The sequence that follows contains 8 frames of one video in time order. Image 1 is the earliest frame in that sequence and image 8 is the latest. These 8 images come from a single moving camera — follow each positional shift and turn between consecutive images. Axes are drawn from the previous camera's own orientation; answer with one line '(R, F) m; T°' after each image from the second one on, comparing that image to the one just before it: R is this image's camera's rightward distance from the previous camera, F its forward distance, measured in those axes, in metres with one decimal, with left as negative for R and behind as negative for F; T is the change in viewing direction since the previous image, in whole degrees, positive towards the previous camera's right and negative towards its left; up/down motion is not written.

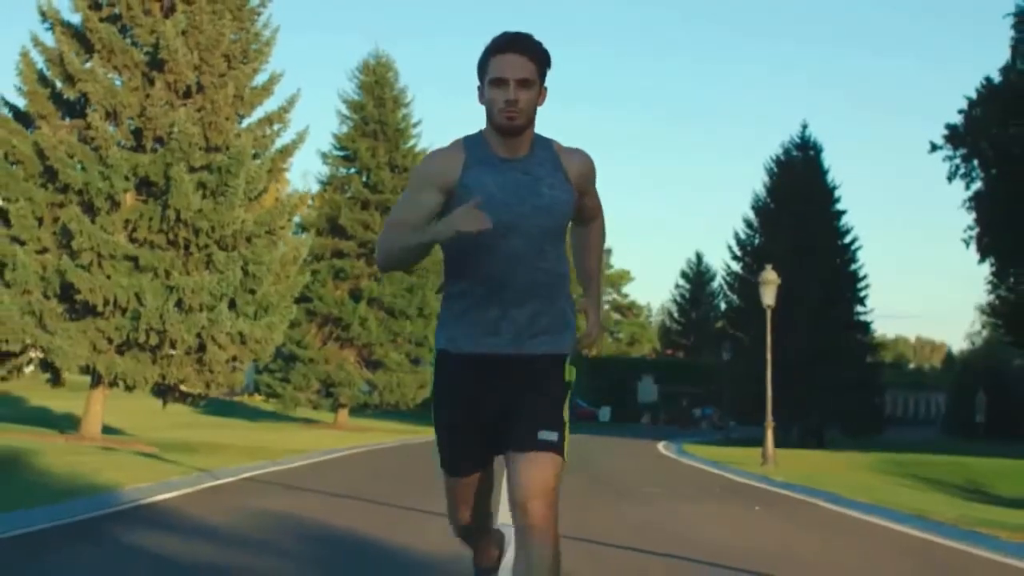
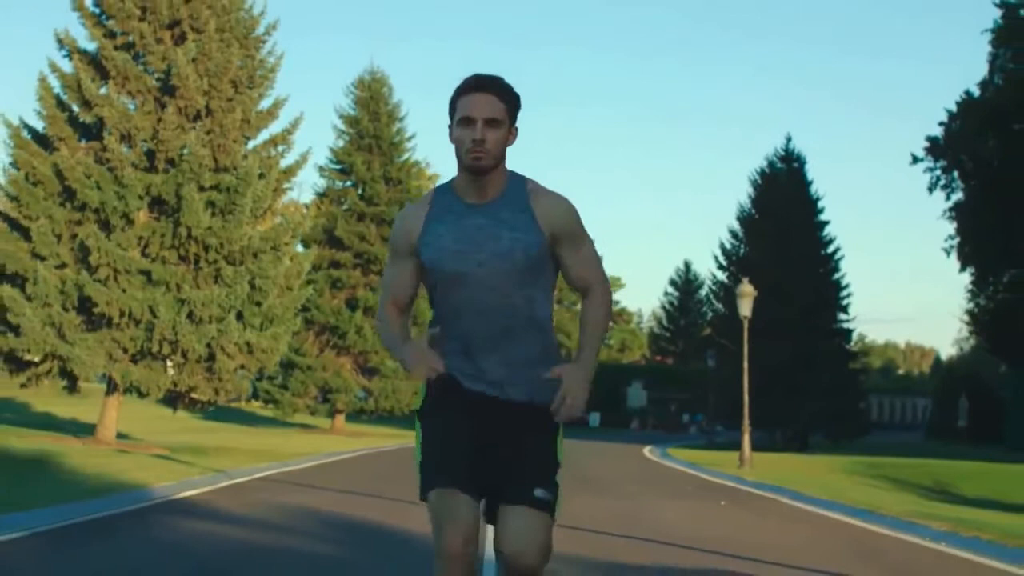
(0.0, -1.7) m; 0°
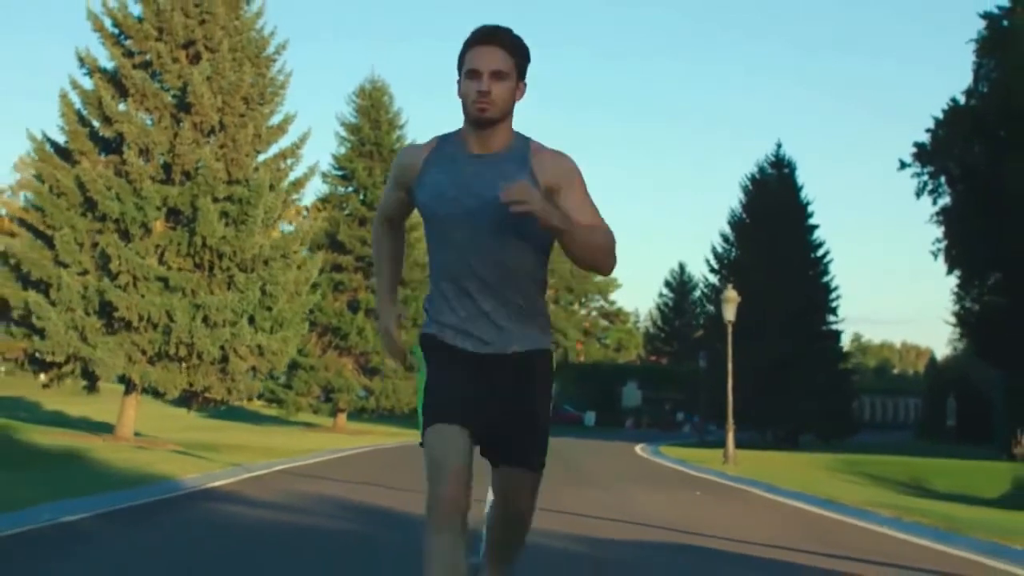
(0.0, -1.8) m; 0°
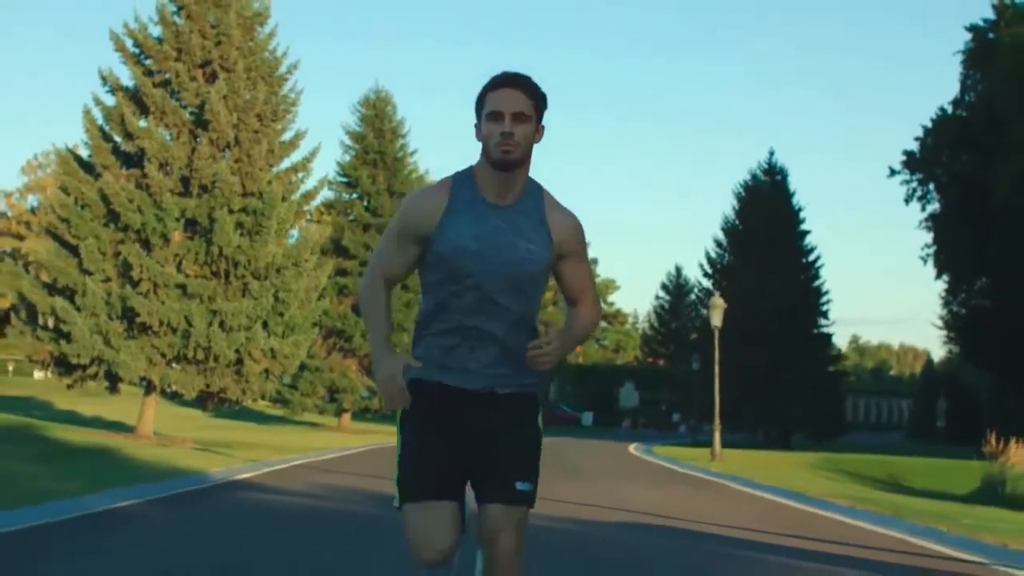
(0.0, -1.9) m; 0°
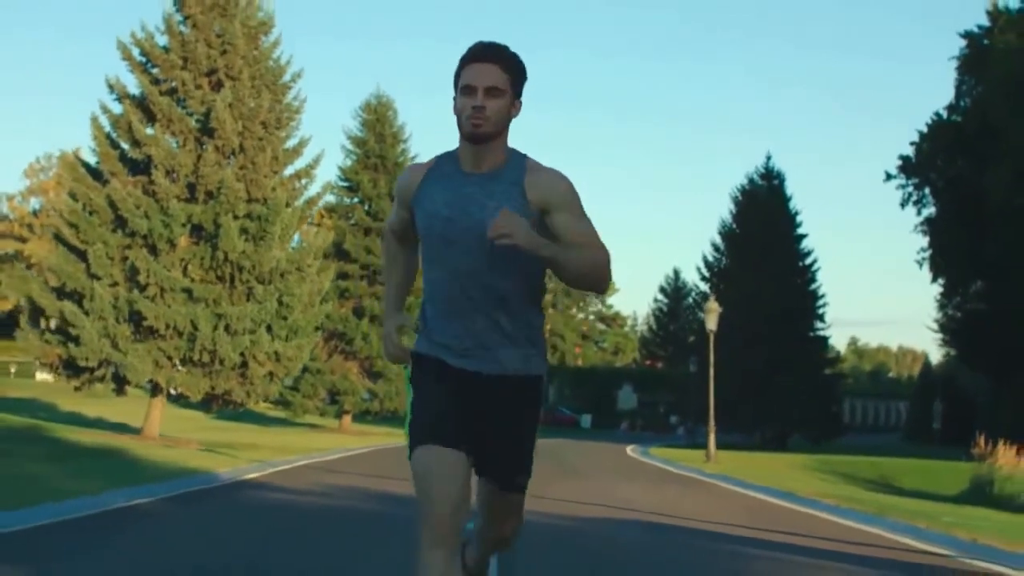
(0.0, -0.7) m; 0°
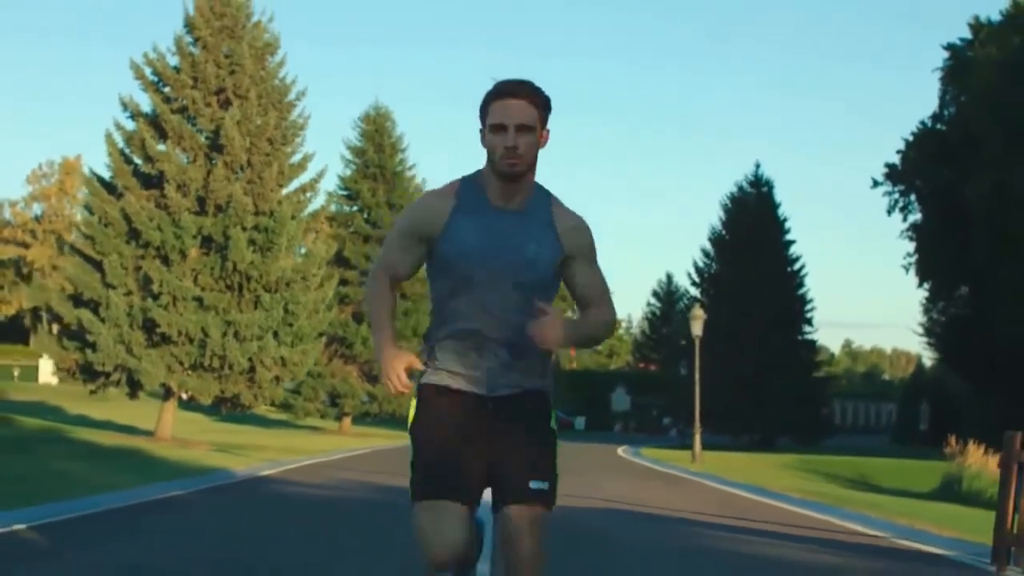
(0.0, -1.8) m; 0°
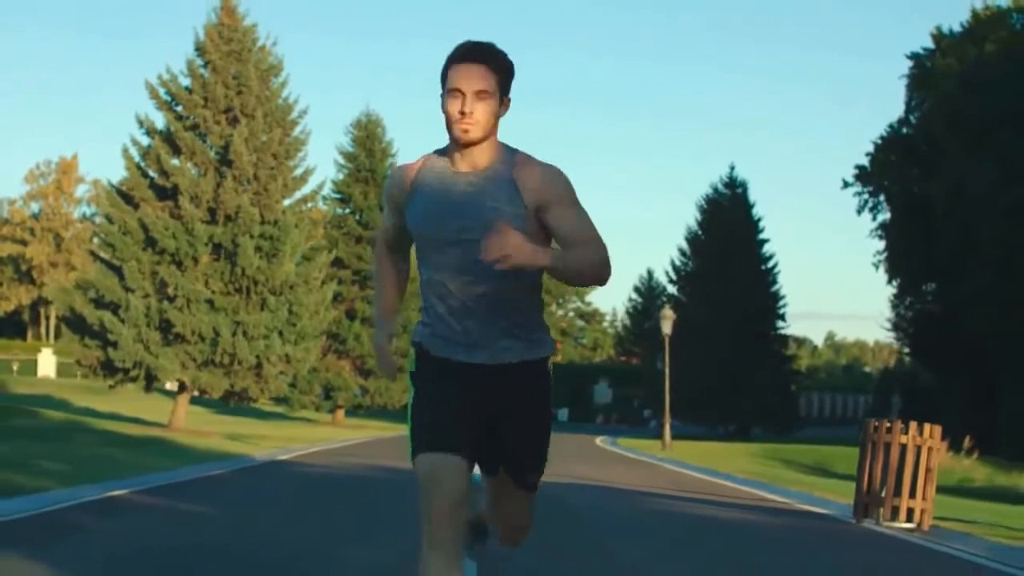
(0.0, -3.3) m; +1°
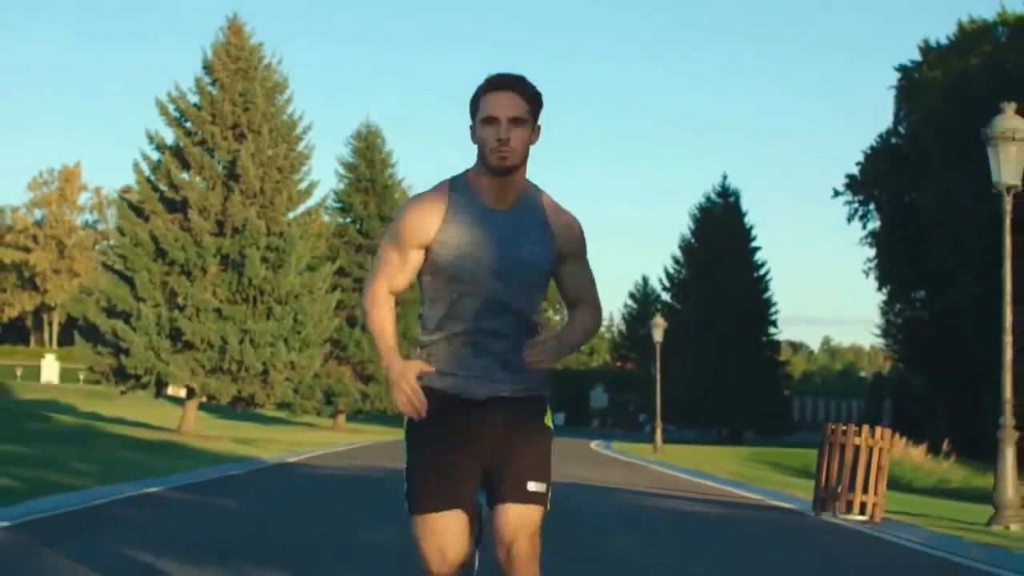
(0.0, -1.5) m; 0°
